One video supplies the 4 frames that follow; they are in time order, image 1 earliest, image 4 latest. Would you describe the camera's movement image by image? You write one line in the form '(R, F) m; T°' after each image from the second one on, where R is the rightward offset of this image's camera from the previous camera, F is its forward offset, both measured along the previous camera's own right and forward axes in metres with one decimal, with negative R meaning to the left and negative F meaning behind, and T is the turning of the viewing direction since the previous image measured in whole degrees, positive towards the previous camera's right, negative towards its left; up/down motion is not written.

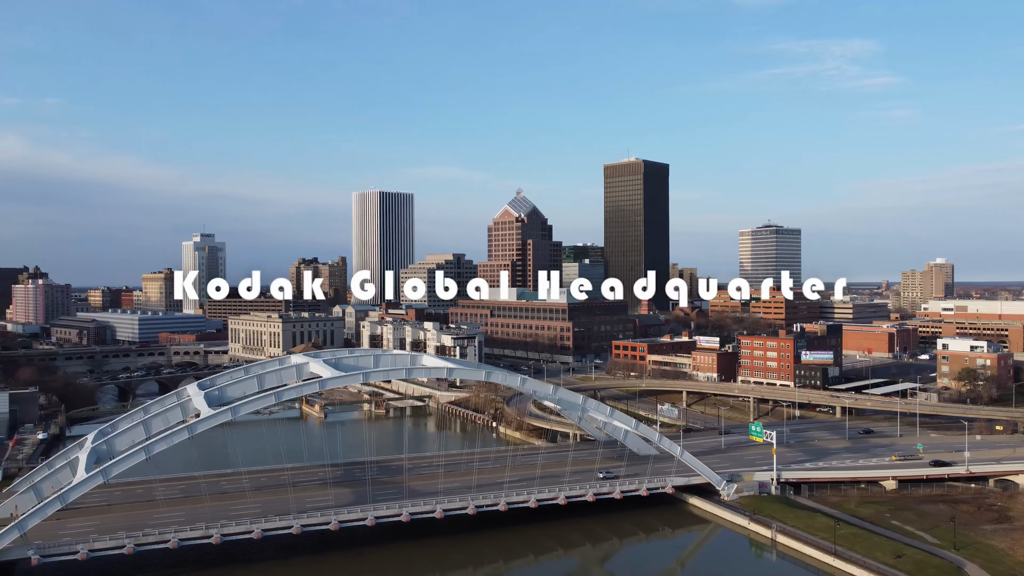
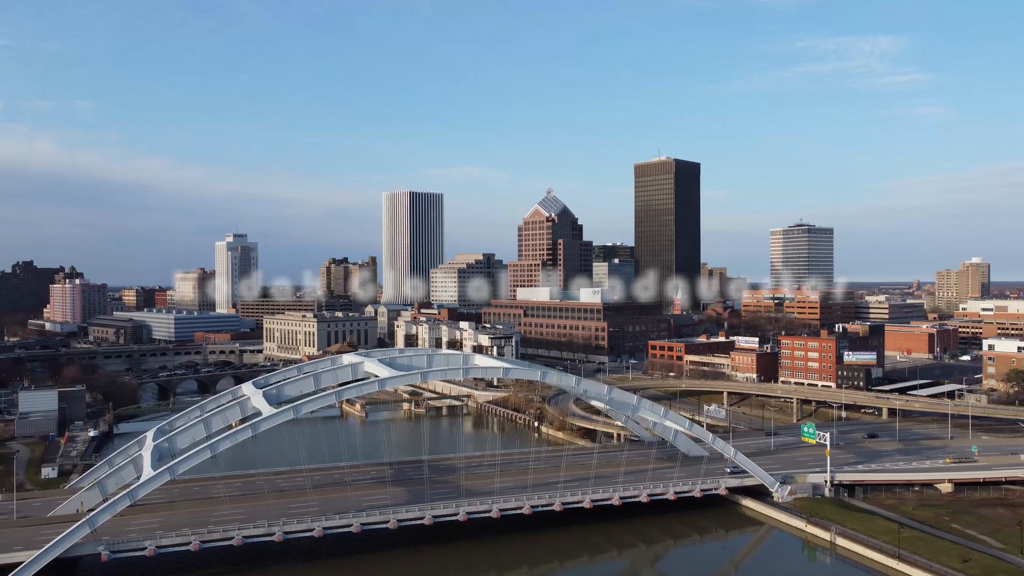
(-1.3, 0.0) m; -2°
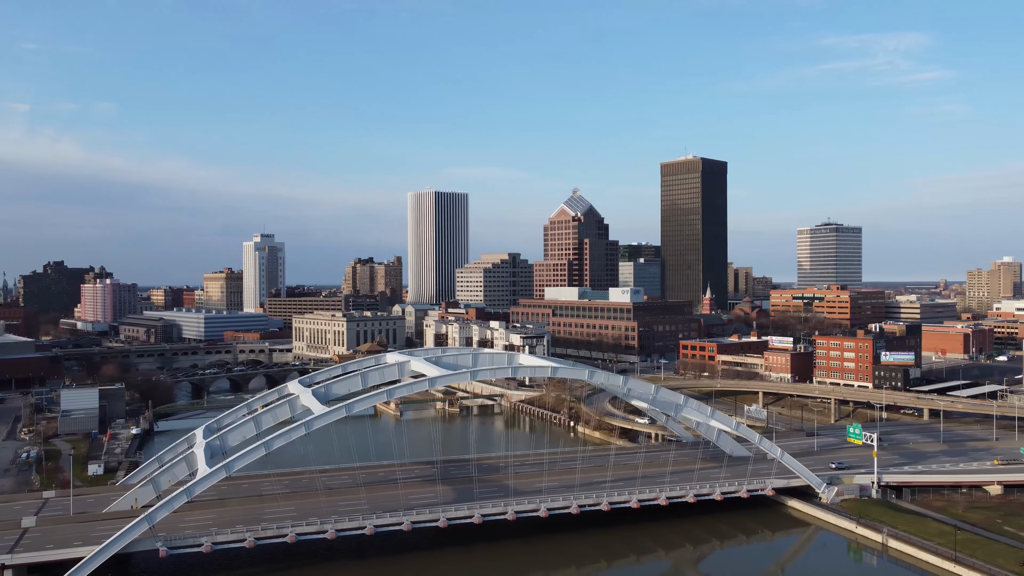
(-1.1, 0.0) m; -1°
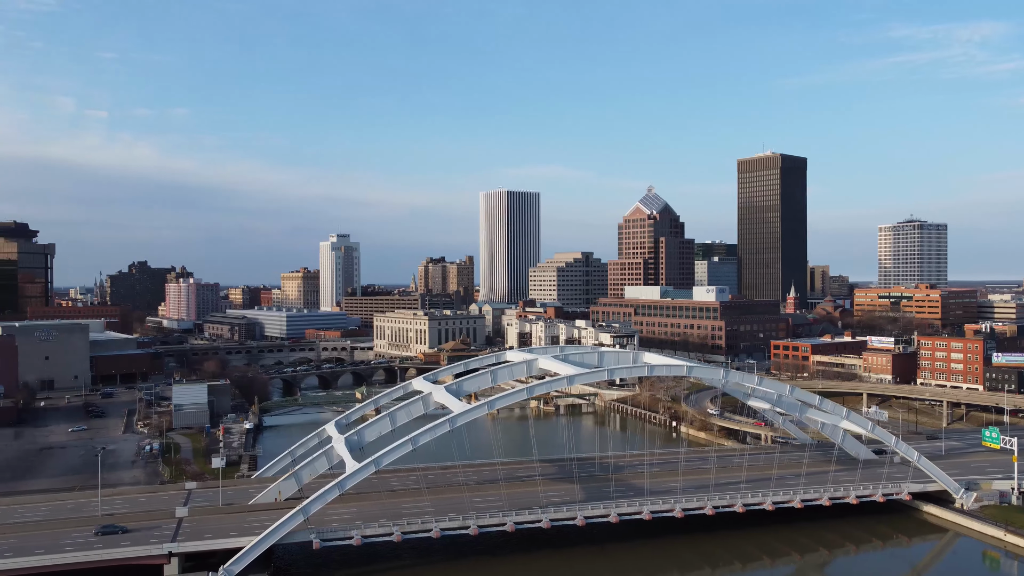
(-2.9, 0.0) m; -4°
